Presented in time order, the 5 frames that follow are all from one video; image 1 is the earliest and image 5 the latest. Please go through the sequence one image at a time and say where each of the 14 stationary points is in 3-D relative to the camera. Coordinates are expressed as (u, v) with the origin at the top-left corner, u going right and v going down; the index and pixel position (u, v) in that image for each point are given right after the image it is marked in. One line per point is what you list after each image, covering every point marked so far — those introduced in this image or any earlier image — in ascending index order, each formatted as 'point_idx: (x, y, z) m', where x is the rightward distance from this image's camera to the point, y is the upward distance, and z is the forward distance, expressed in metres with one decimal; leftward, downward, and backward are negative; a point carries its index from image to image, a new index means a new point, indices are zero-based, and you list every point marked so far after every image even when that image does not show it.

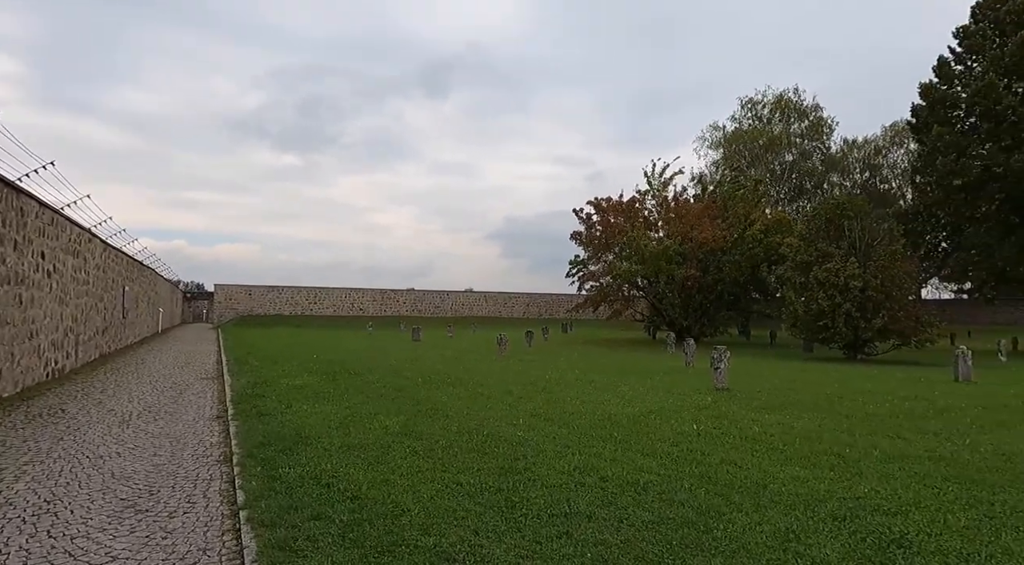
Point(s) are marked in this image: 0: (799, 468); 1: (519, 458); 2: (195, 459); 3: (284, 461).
0: (+2.4, -1.6, +5.2) m
1: (+0.1, -1.6, +5.5) m
2: (-3.1, -1.7, +6.0) m
3: (-2.1, -1.6, +5.6) m
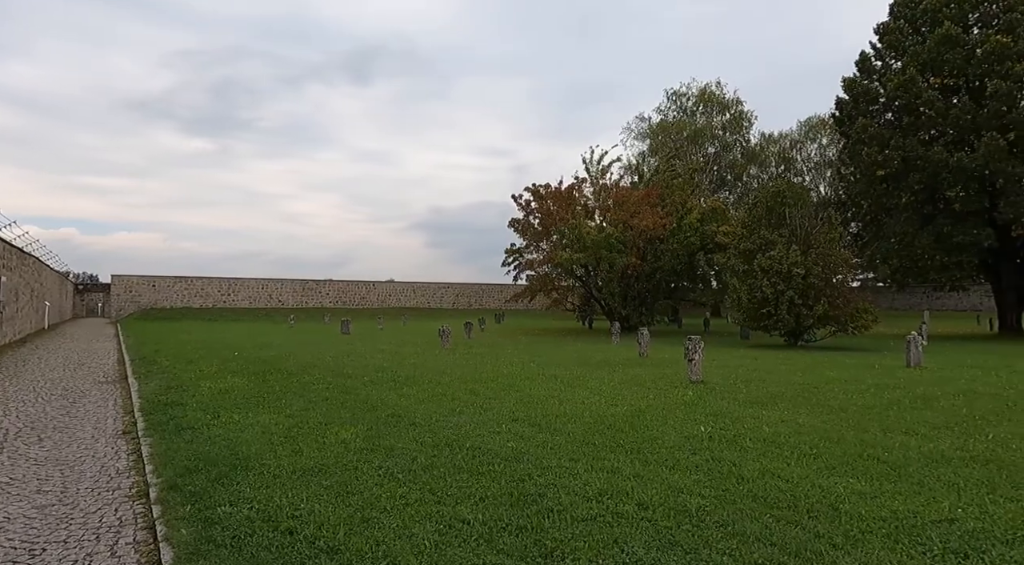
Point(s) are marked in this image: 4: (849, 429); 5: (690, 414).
0: (+2.5, -1.4, +4.5) m
1: (+0.1, -1.5, +4.5) m
2: (-3.1, -1.6, +4.6) m
3: (-2.1, -1.5, +4.3) m
4: (+3.4, -1.5, +6.2) m
5: (+2.0, -1.5, +7.0) m
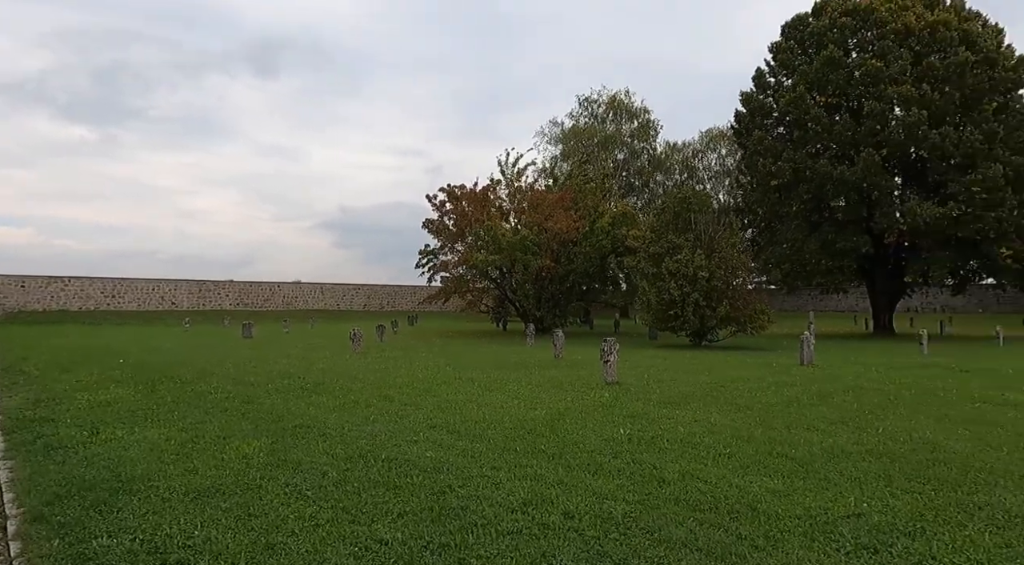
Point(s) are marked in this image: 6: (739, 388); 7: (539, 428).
0: (+1.9, -1.5, +4.6) m
1: (-0.5, -1.5, +4.3) m
2: (-3.7, -1.6, +3.9) m
3: (-2.6, -1.5, +3.8) m
4: (+2.6, -1.5, +6.5) m
5: (+1.1, -1.5, +7.0) m
6: (+3.6, -1.7, +9.8) m
7: (+0.3, -1.5, +6.3) m
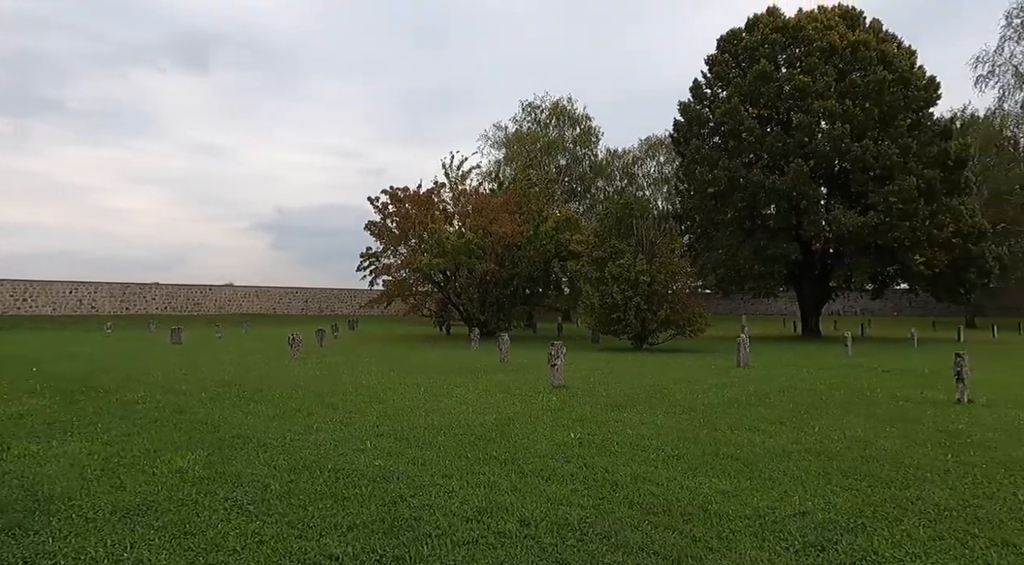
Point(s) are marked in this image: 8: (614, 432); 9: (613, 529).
0: (+1.5, -1.5, +4.7) m
1: (-0.8, -1.5, +4.2) m
2: (-3.9, -1.6, +3.5) m
3: (-2.8, -1.5, +3.5) m
4: (+2.1, -1.6, +6.6) m
5: (+0.5, -1.6, +7.0) m
6: (+2.8, -1.8, +10.1) m
7: (-0.2, -1.6, +6.3) m
8: (+1.1, -1.6, +6.4) m
9: (+0.6, -1.5, +3.6) m
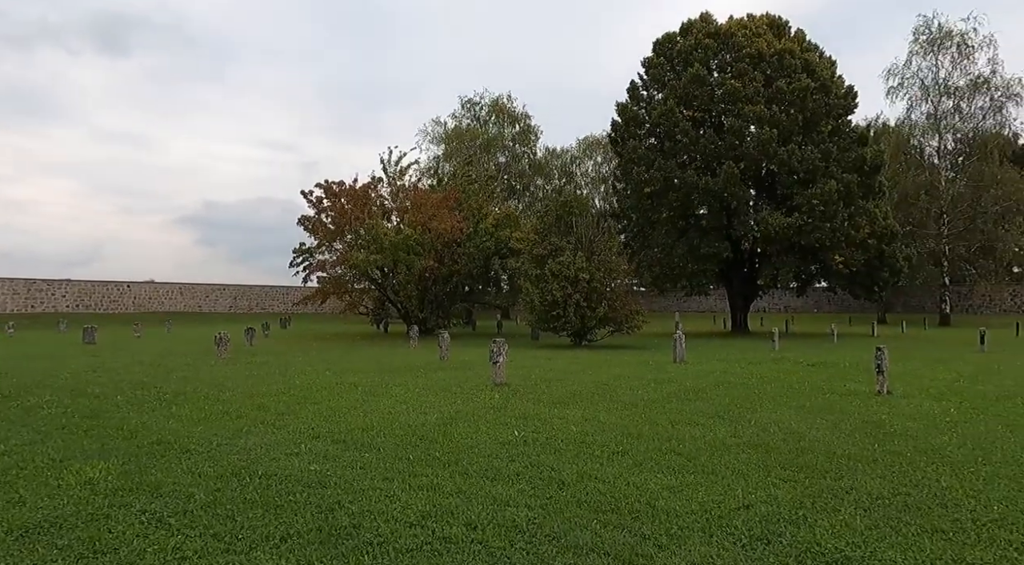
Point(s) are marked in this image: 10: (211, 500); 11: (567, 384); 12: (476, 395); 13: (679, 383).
0: (+1.1, -1.5, +4.7) m
1: (-1.1, -1.5, +3.9) m
2: (-4.2, -1.6, +3.0) m
3: (-3.1, -1.5, +3.1) m
4: (+1.4, -1.5, +6.7) m
5: (-0.1, -1.5, +6.9) m
6: (+1.8, -1.7, +10.2) m
7: (-0.8, -1.5, +6.1) m
8: (+0.5, -1.5, +6.3) m
9: (+0.3, -1.4, +3.5) m
10: (-2.1, -1.5, +4.2) m
11: (+0.9, -1.7, +10.3) m
12: (-0.5, -1.6, +8.7) m
13: (+2.9, -1.7, +10.7) m
